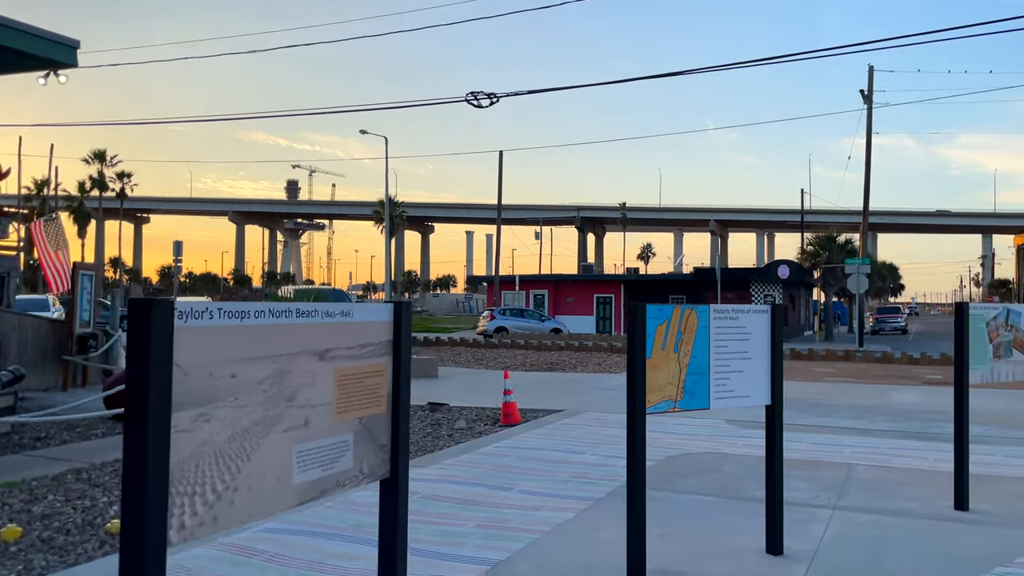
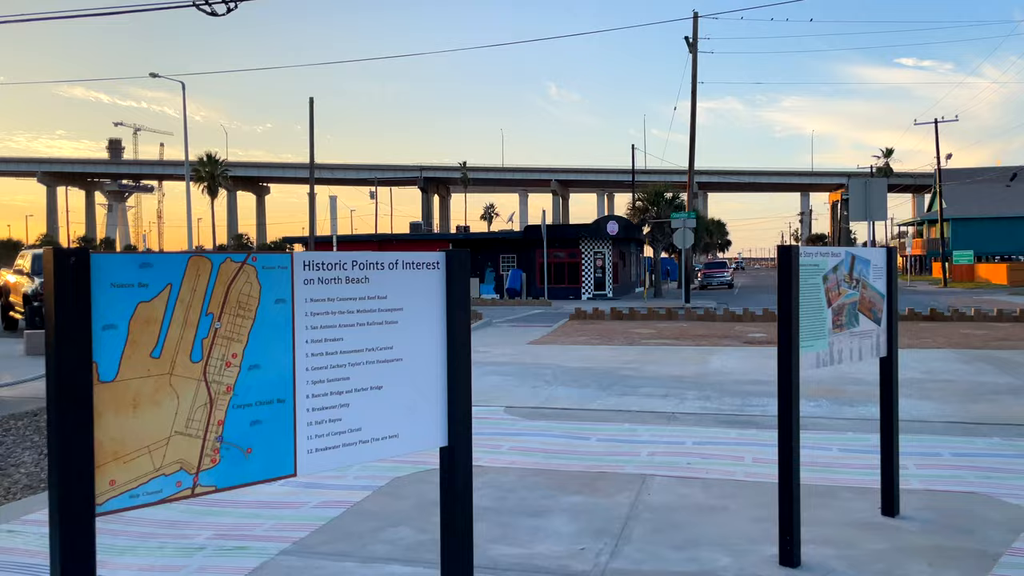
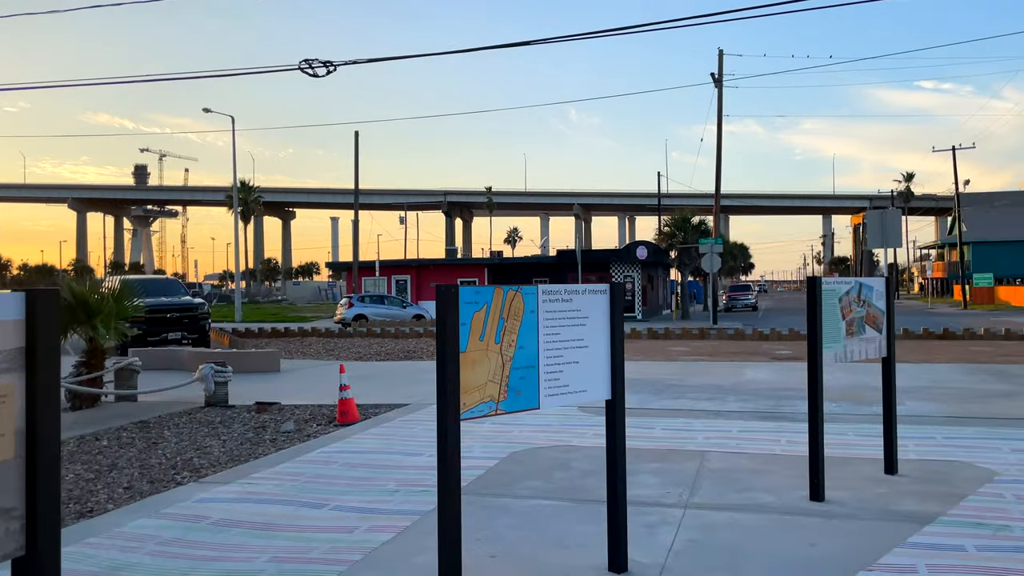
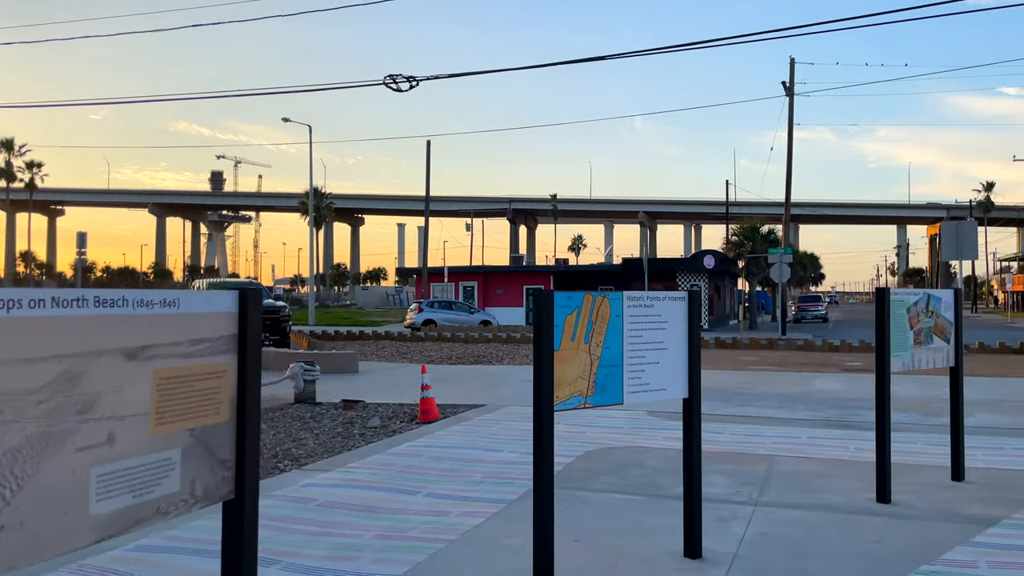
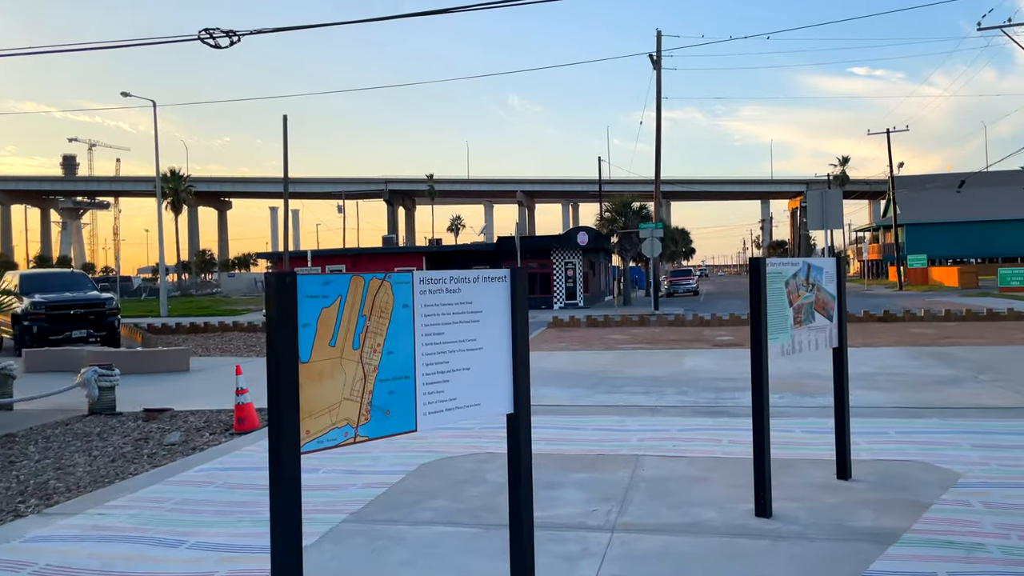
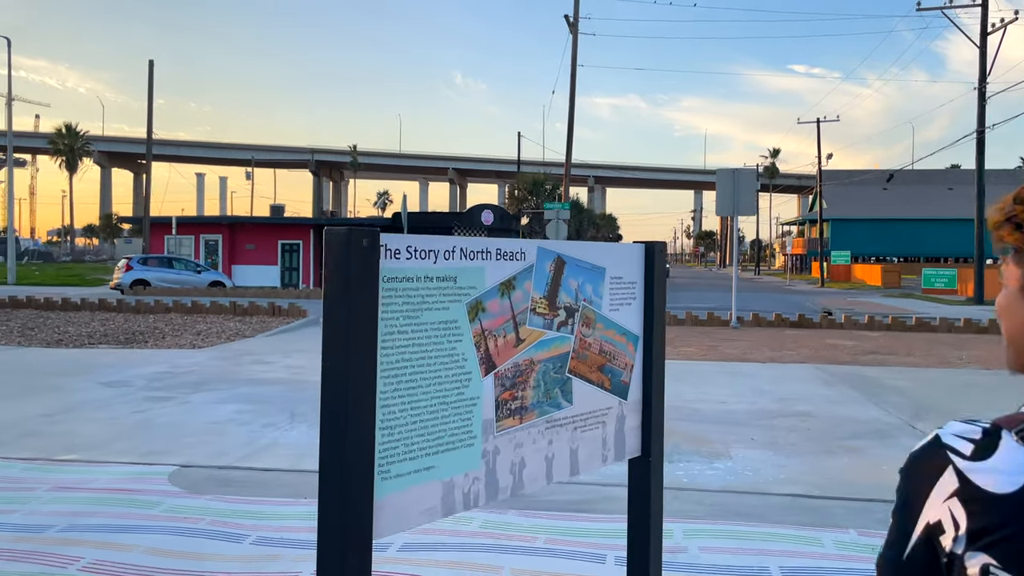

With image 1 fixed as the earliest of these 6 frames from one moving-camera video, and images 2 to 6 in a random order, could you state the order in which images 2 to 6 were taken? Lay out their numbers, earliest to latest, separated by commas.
4, 3, 5, 2, 6
